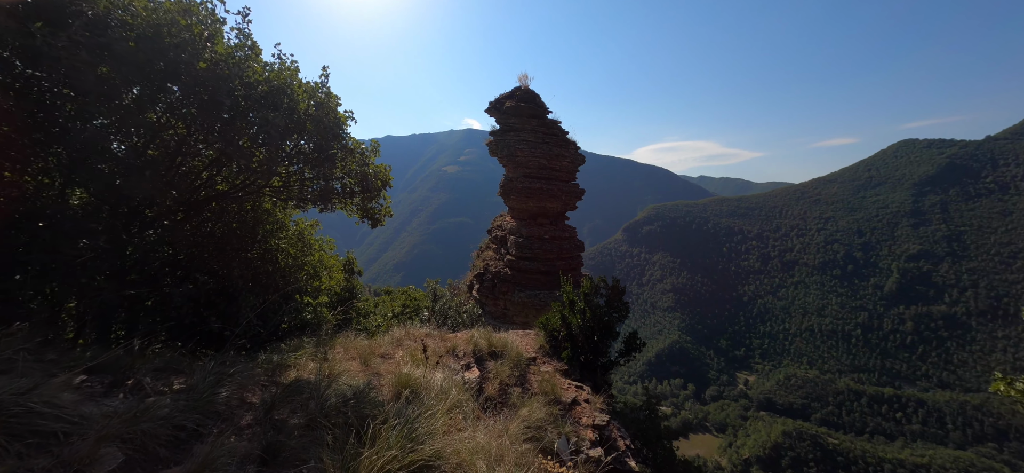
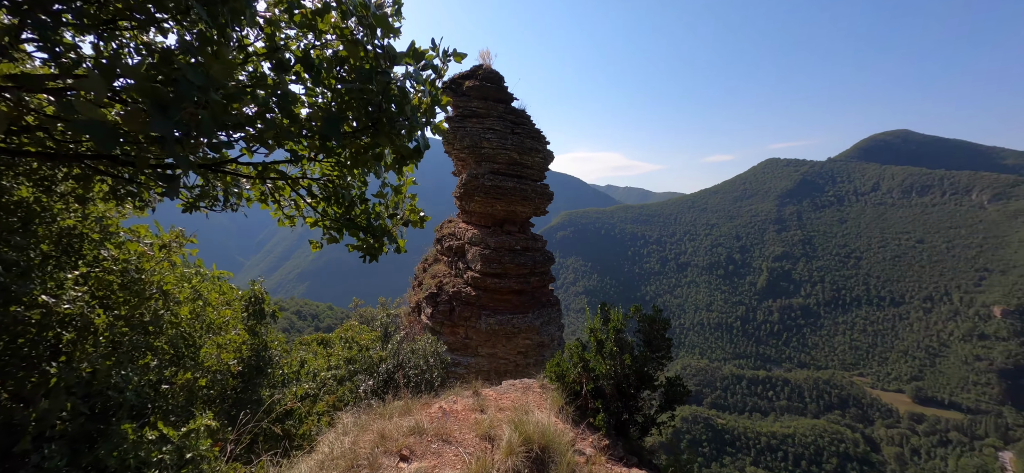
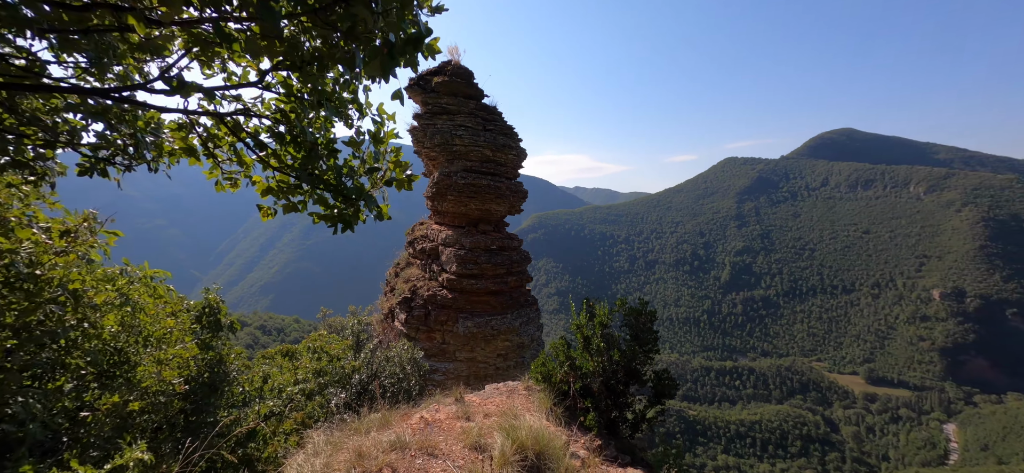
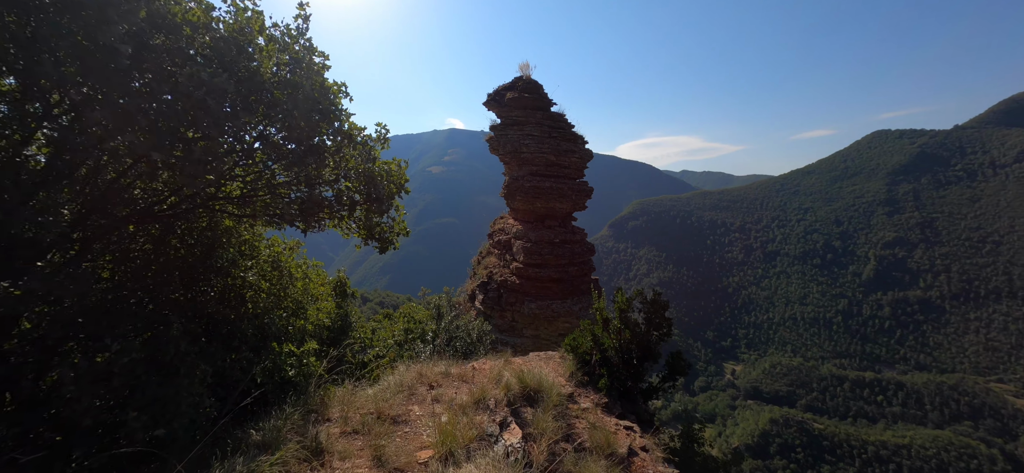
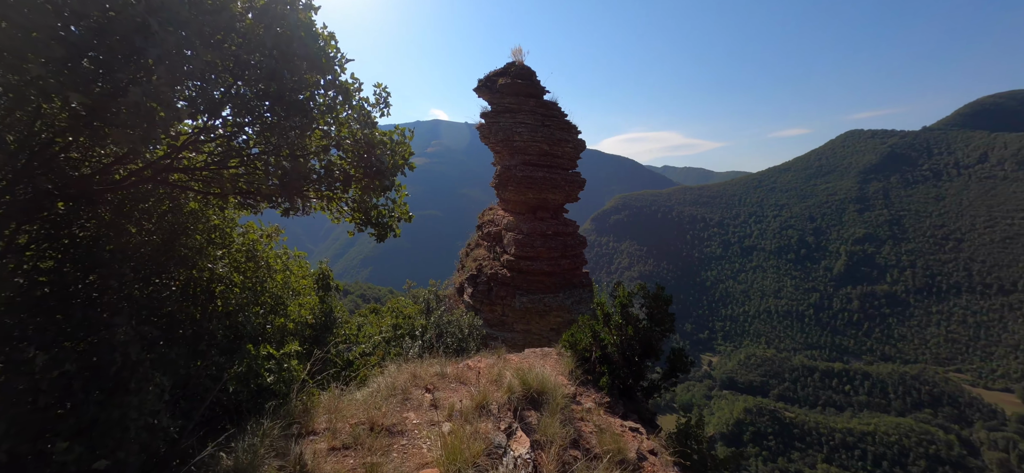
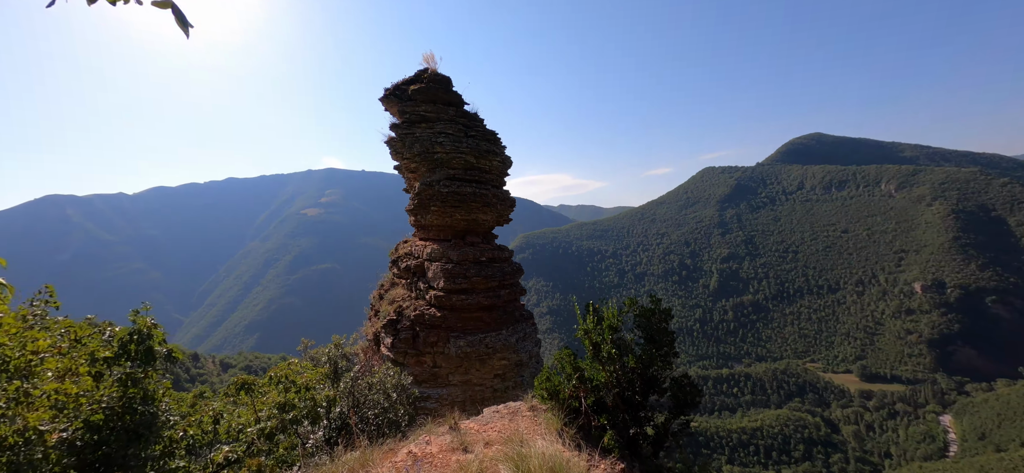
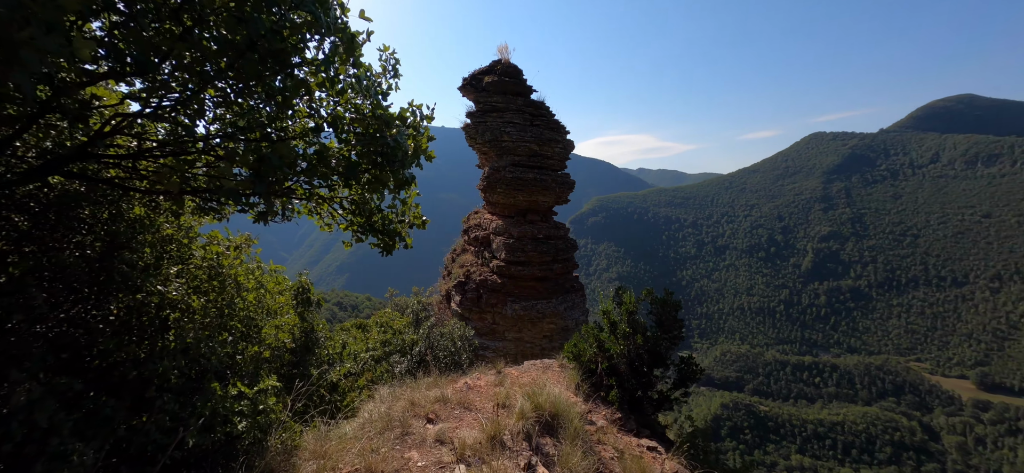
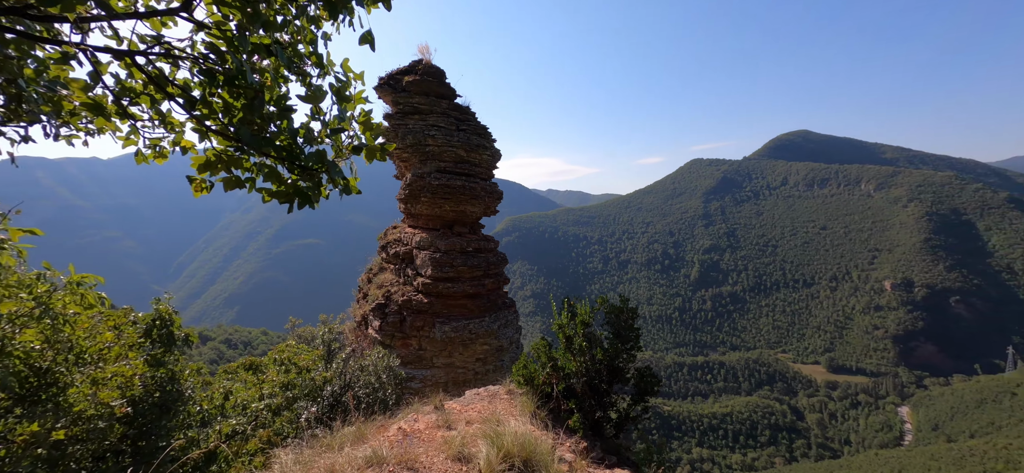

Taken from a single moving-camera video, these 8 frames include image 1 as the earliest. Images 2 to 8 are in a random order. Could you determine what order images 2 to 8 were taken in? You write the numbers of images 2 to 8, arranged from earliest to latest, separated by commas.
4, 5, 7, 2, 3, 8, 6
